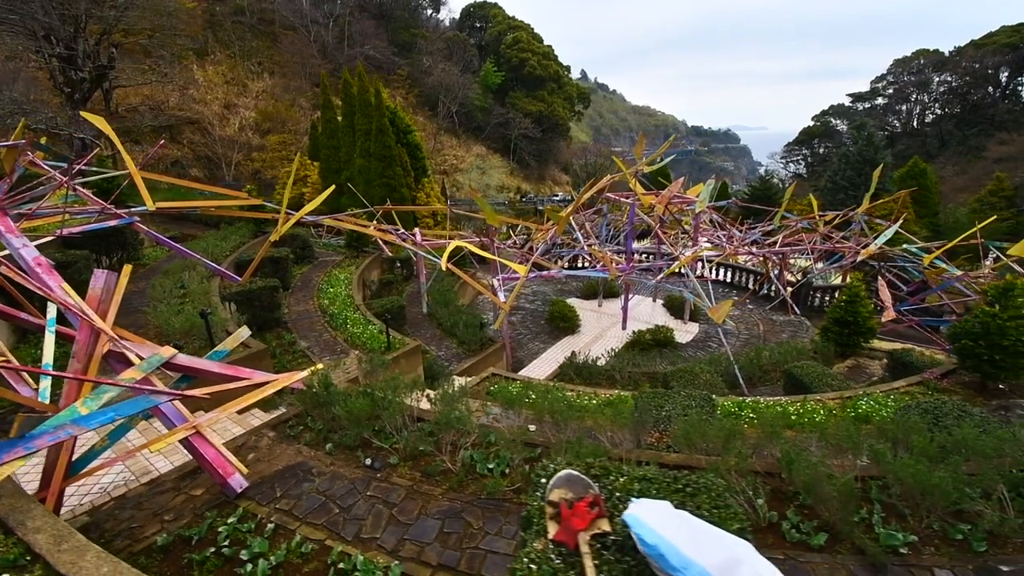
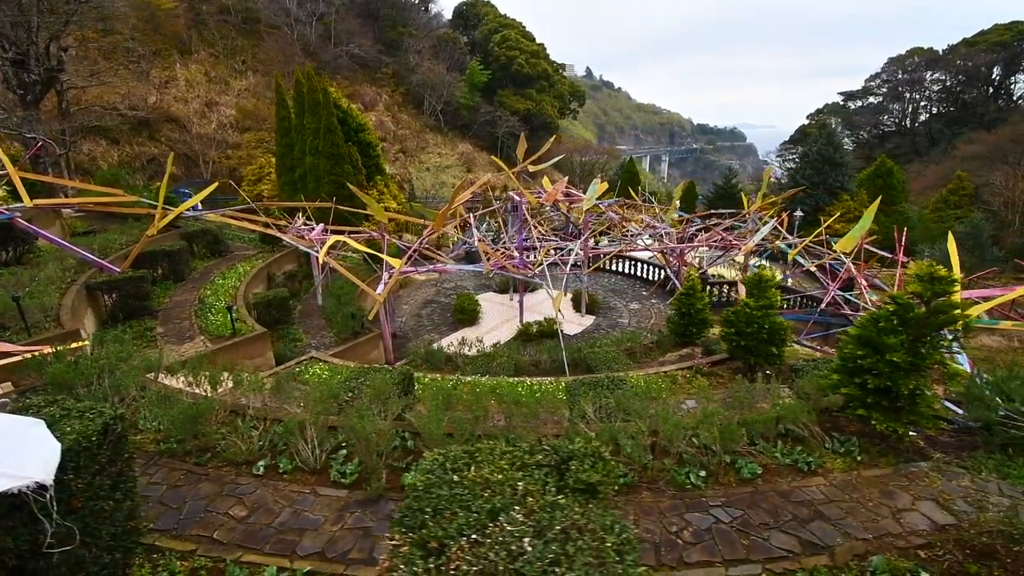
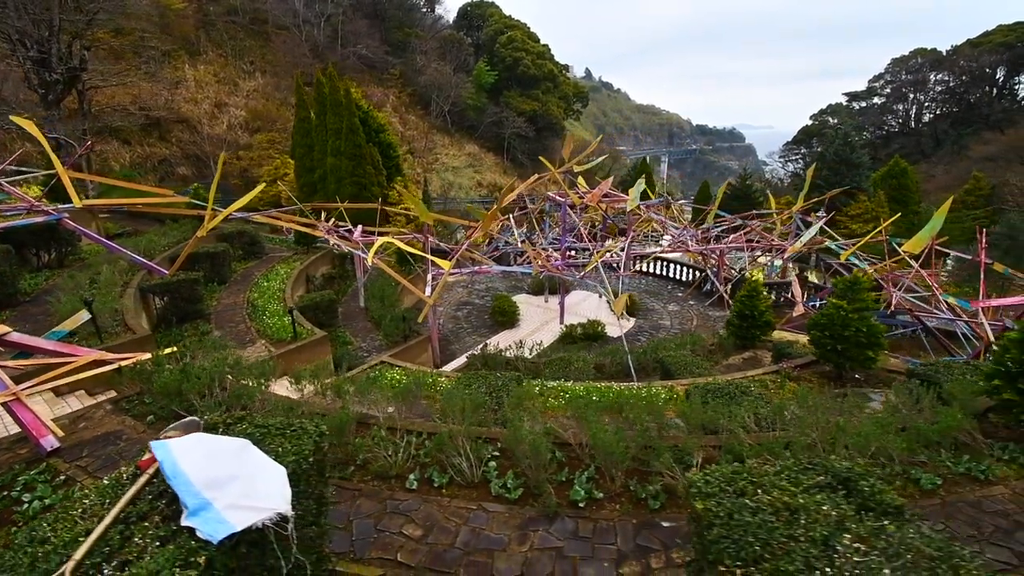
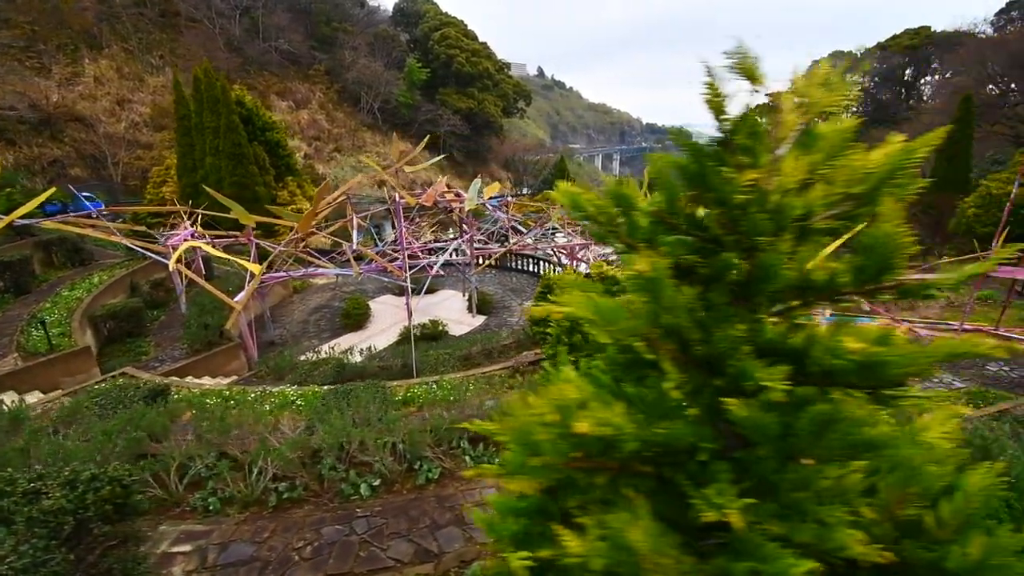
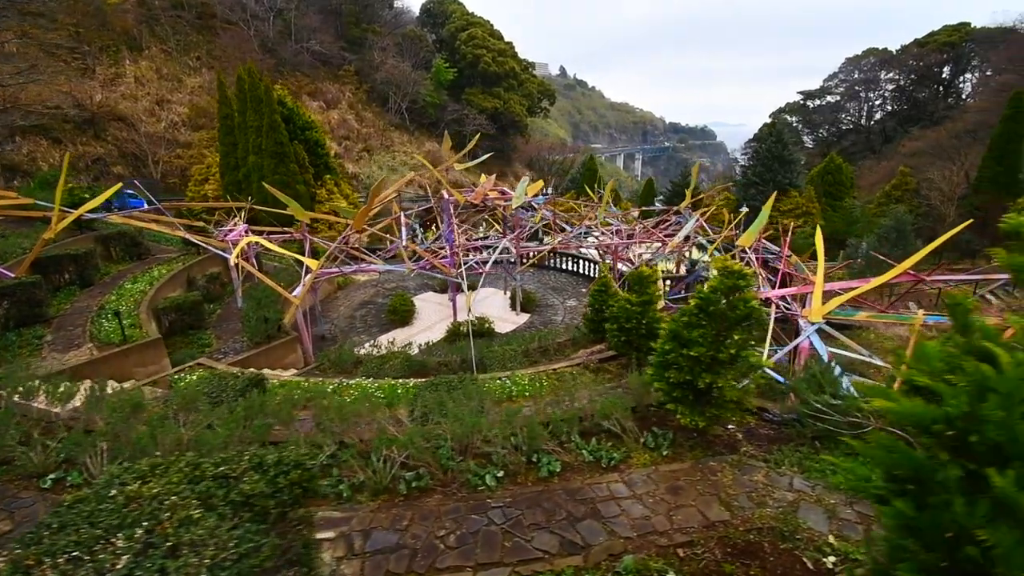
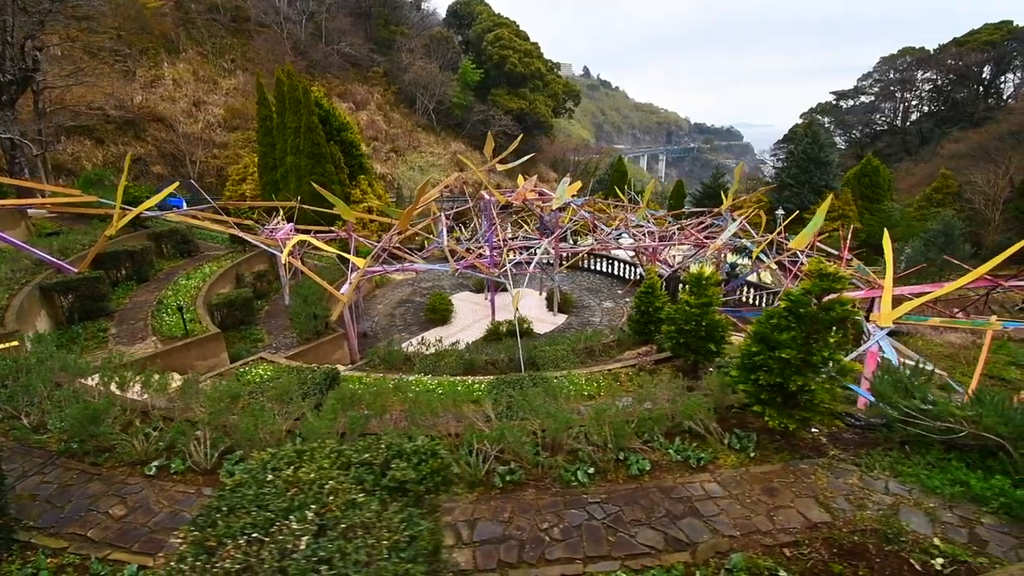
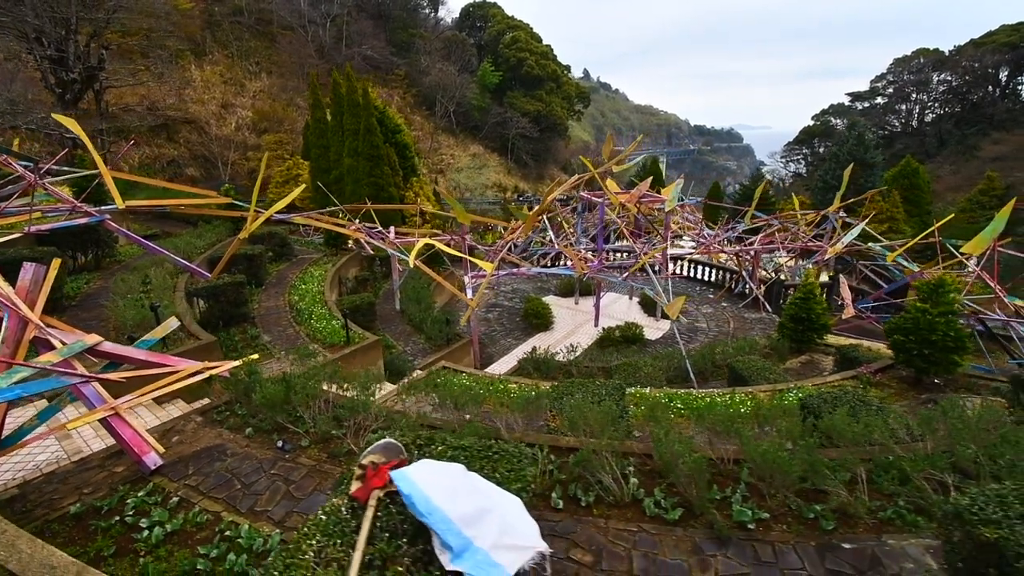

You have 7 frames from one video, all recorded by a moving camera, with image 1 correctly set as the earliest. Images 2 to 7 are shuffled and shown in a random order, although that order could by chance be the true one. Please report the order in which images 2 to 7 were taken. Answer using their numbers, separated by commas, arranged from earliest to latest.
7, 3, 2, 6, 5, 4
